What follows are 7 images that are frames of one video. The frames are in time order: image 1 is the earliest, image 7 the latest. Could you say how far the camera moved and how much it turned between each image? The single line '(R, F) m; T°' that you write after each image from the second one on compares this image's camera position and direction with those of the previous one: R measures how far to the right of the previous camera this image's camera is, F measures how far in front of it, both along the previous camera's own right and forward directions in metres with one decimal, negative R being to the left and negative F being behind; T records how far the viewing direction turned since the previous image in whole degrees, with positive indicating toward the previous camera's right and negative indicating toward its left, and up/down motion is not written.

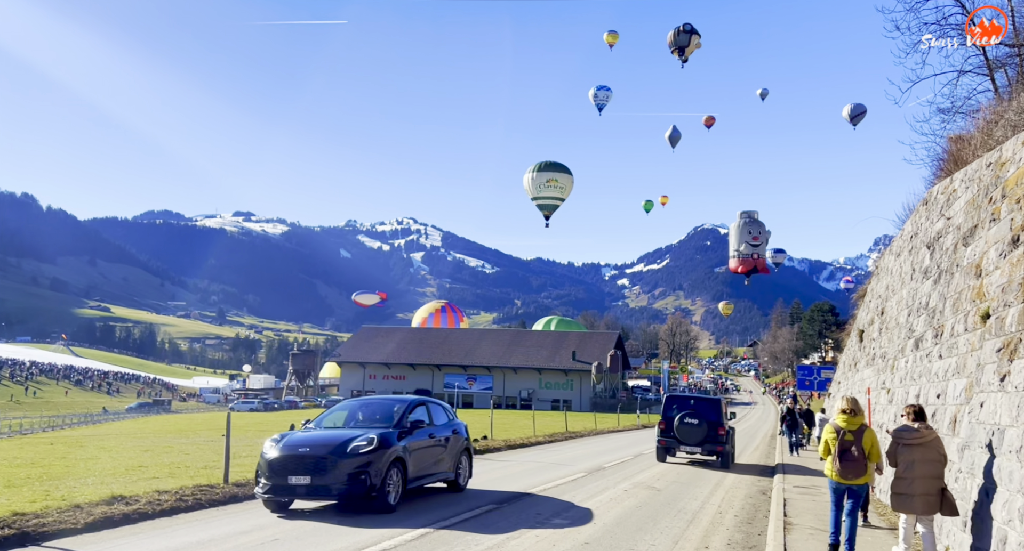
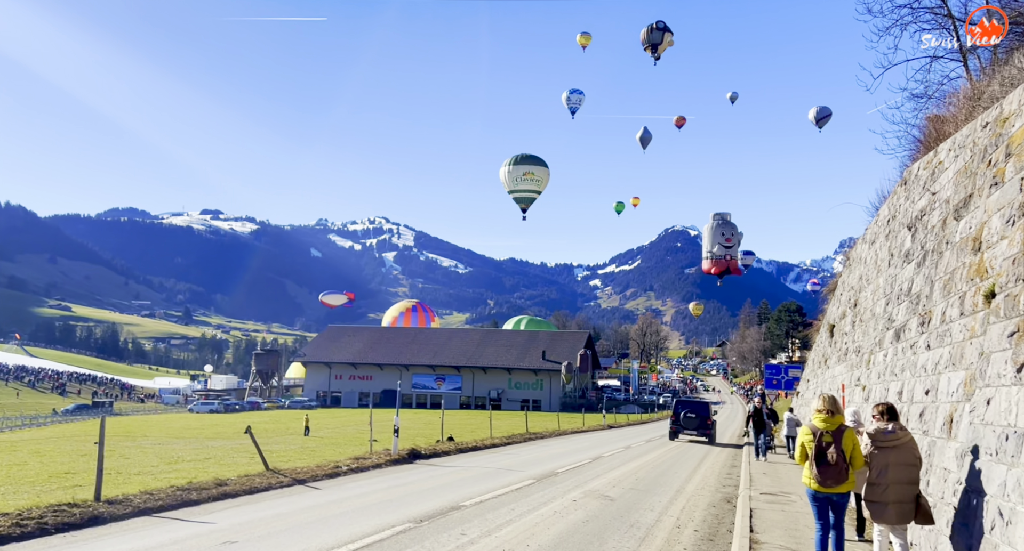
(+0.6, +1.7) m; +2°
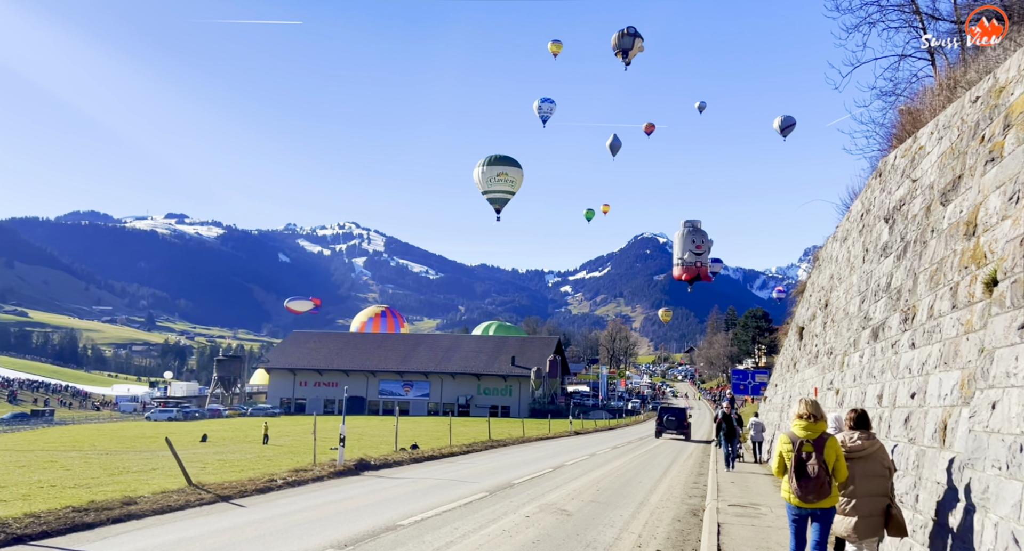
(+0.3, +1.2) m; +2°
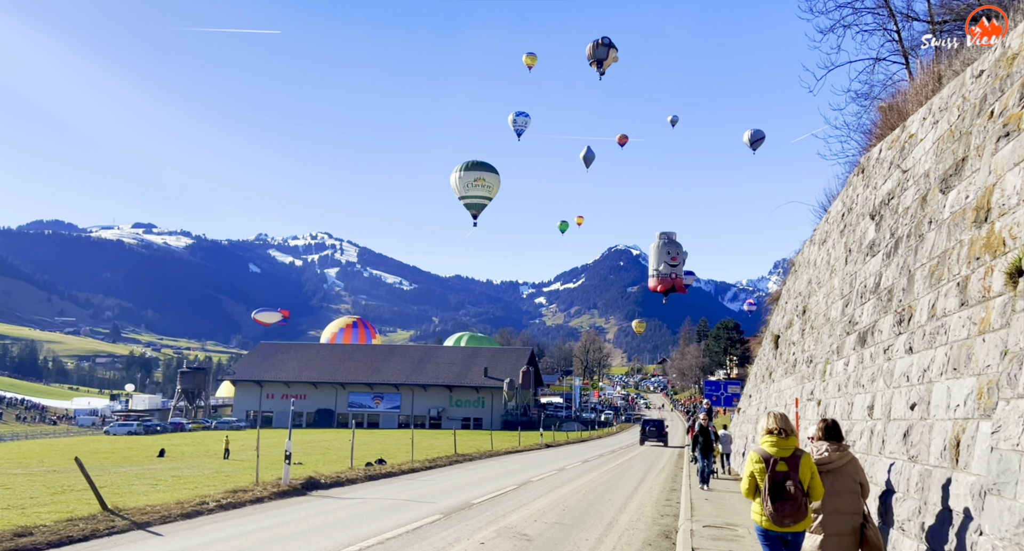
(+0.3, +1.2) m; +2°
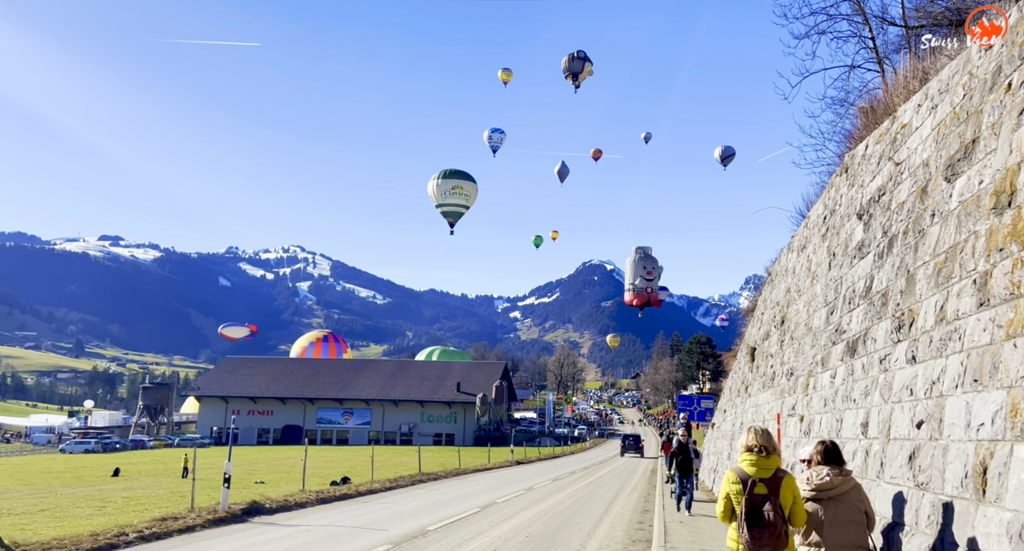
(+0.2, +1.2) m; +2°
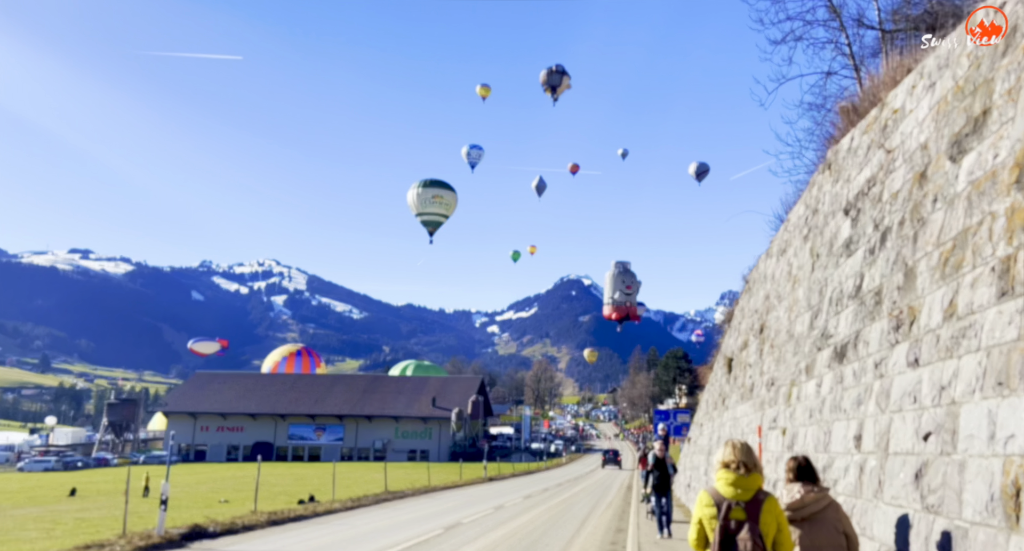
(+0.2, +1.1) m; +1°
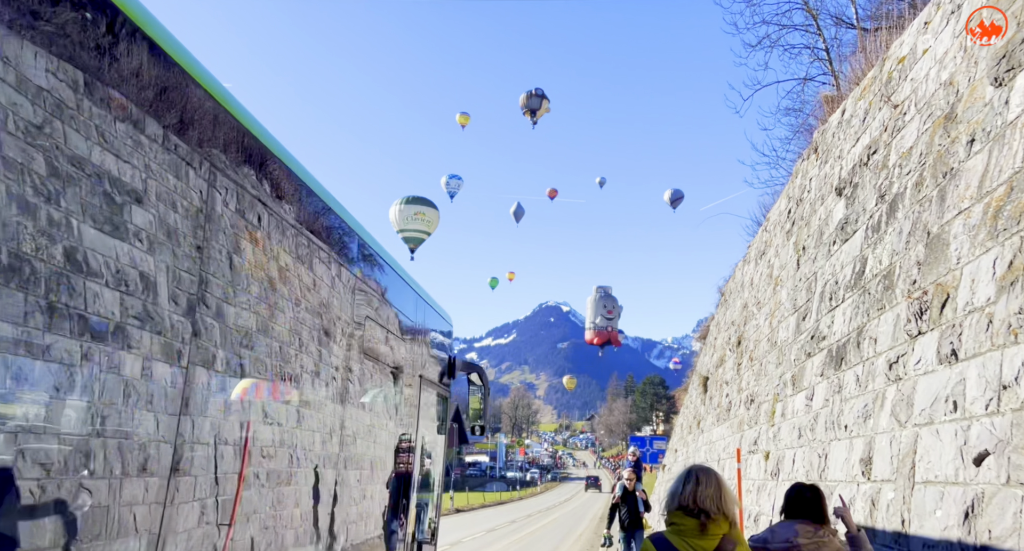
(+0.5, +1.9) m; +1°
